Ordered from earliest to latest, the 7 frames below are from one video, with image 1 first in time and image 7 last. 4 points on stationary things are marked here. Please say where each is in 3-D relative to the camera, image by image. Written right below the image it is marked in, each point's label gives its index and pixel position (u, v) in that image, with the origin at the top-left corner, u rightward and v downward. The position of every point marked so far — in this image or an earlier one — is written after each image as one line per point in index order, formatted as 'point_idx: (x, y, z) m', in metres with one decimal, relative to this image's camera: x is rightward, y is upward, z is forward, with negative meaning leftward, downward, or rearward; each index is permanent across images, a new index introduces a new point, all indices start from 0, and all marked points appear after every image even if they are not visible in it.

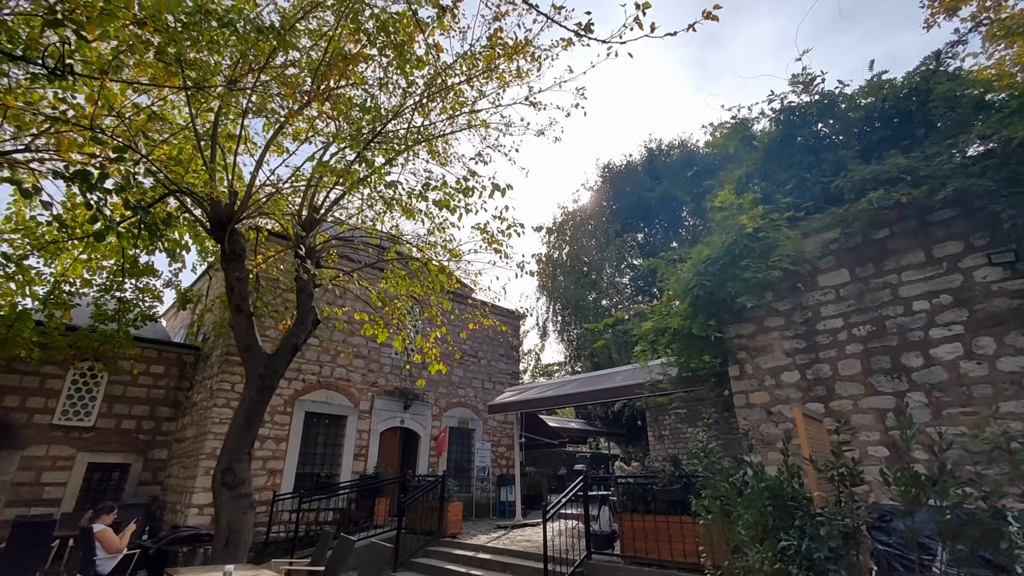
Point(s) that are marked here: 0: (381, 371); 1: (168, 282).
0: (-2.5, -1.6, +9.1) m
1: (-5.5, +0.1, +7.7) m
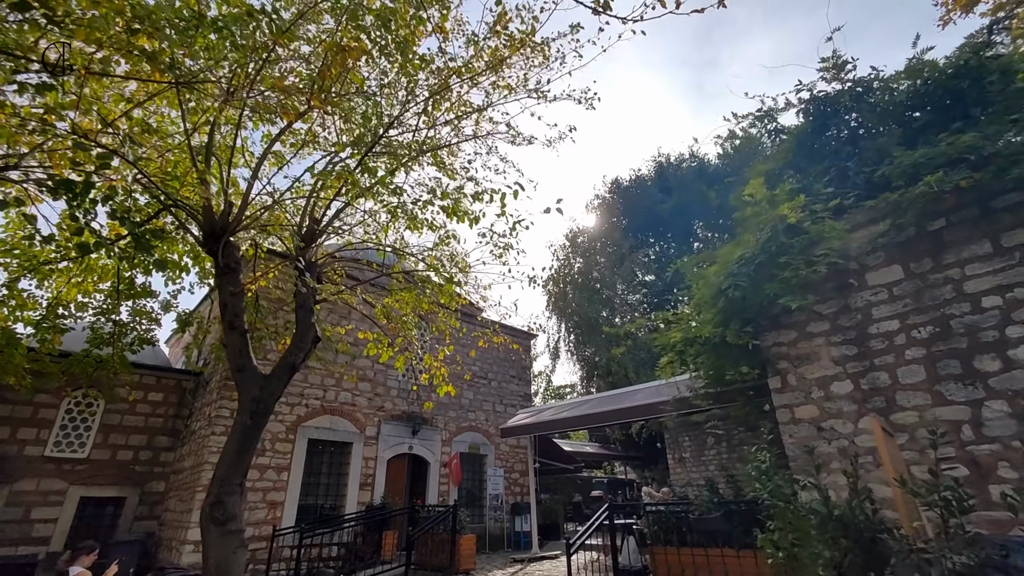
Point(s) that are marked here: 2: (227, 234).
0: (-2.2, -1.9, +8.7) m
1: (-5.3, -0.3, +7.5) m
2: (-2.6, +0.5, +4.4) m
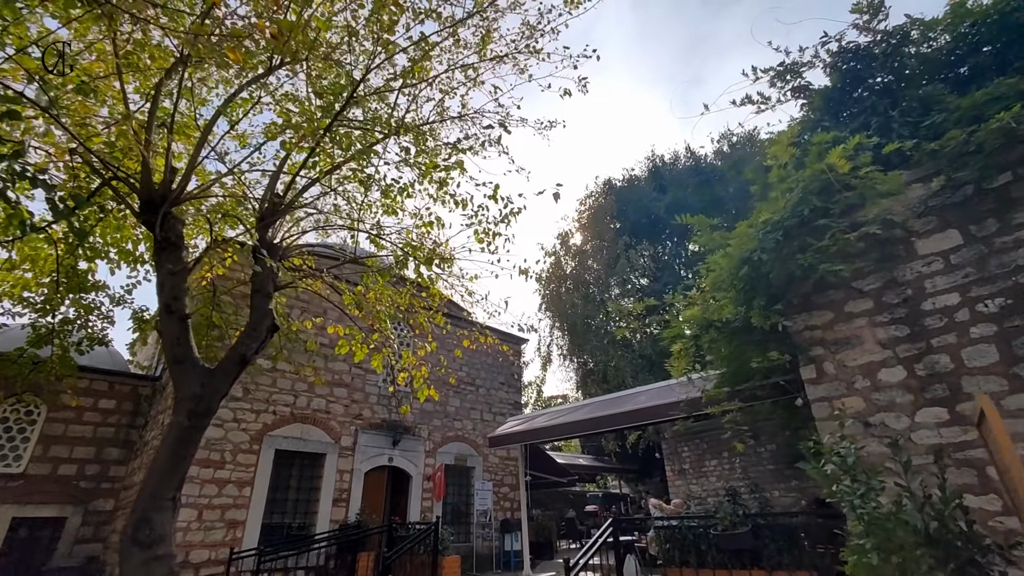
0: (-2.4, -1.9, +8.0) m
1: (-5.5, -0.2, +6.7) m
2: (-2.7, +0.7, +3.8) m
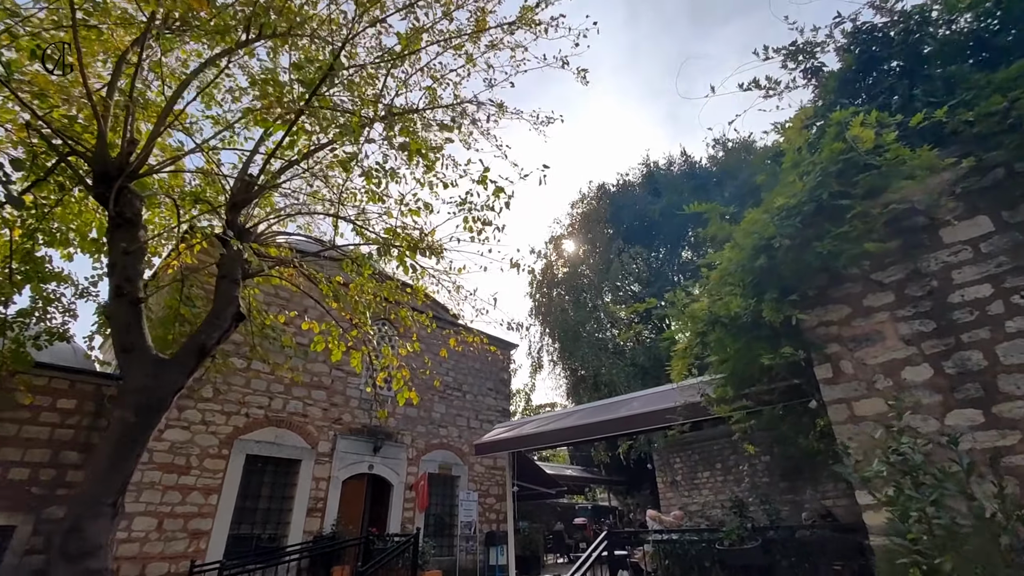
0: (-2.6, -1.9, +7.6) m
1: (-5.6, -0.1, +6.3) m
2: (-2.8, +0.8, +3.5) m
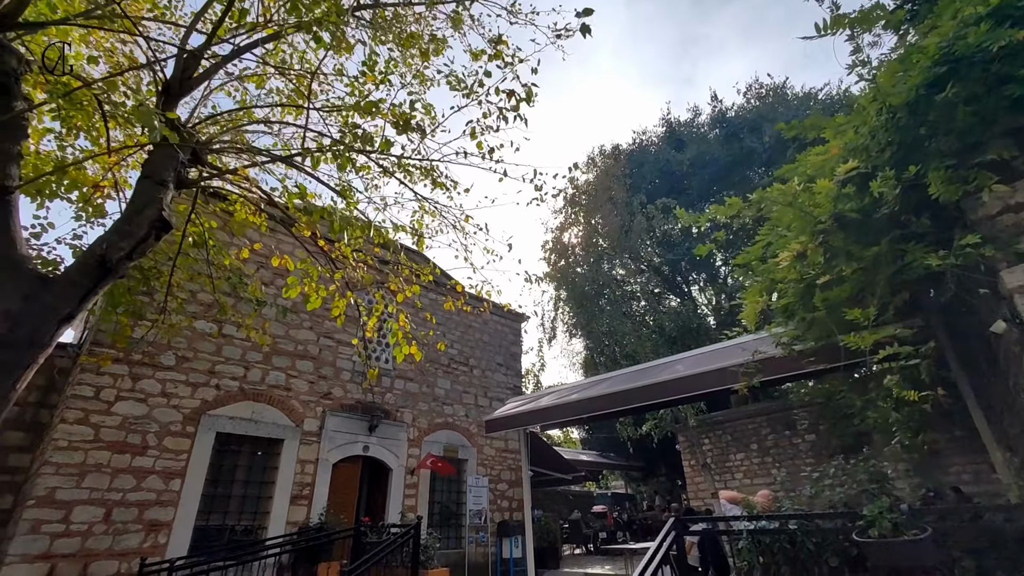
0: (-2.4, -1.2, +6.6) m
1: (-5.4, +0.5, +5.3) m
2: (-2.6, +1.3, +2.4) m
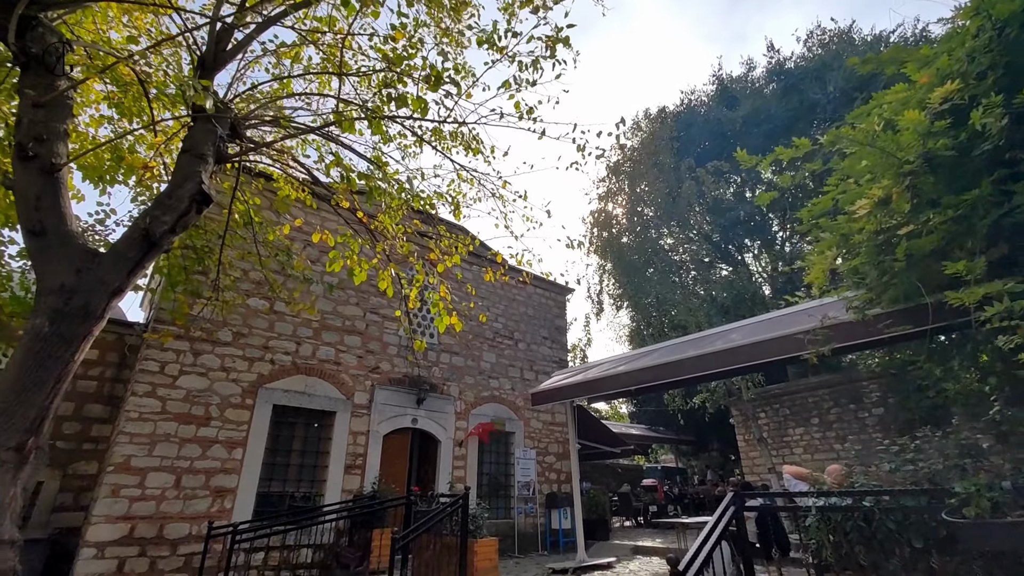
0: (-1.8, -0.9, +6.7) m
1: (-5.0, +0.7, +5.6) m
2: (-2.5, +1.5, +2.4) m
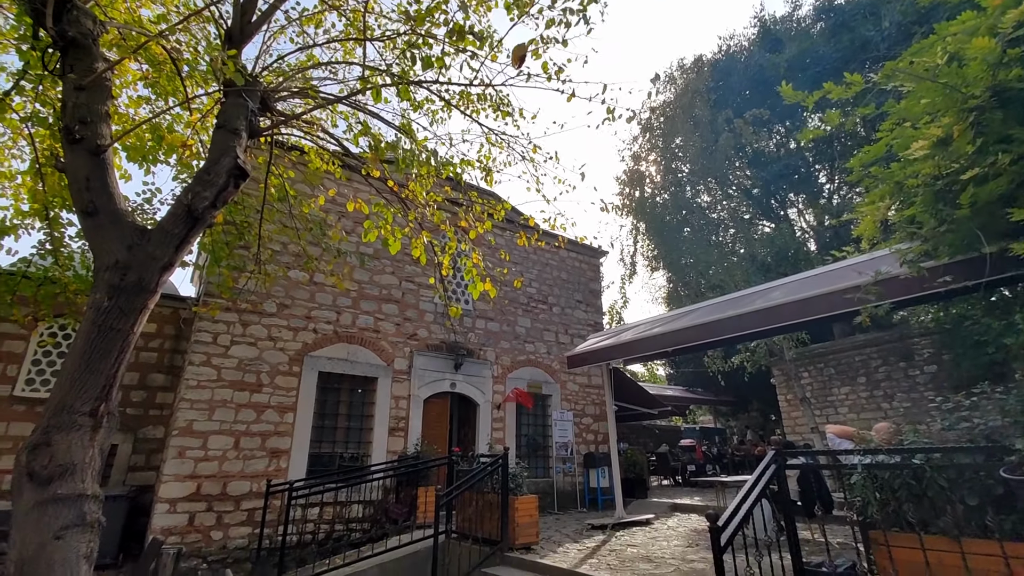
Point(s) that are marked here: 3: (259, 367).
0: (-1.3, -0.5, +6.9) m
1: (-4.6, +1.0, +5.9) m
2: (-2.3, +1.6, +2.5) m
3: (-2.9, -0.9, +5.5) m
